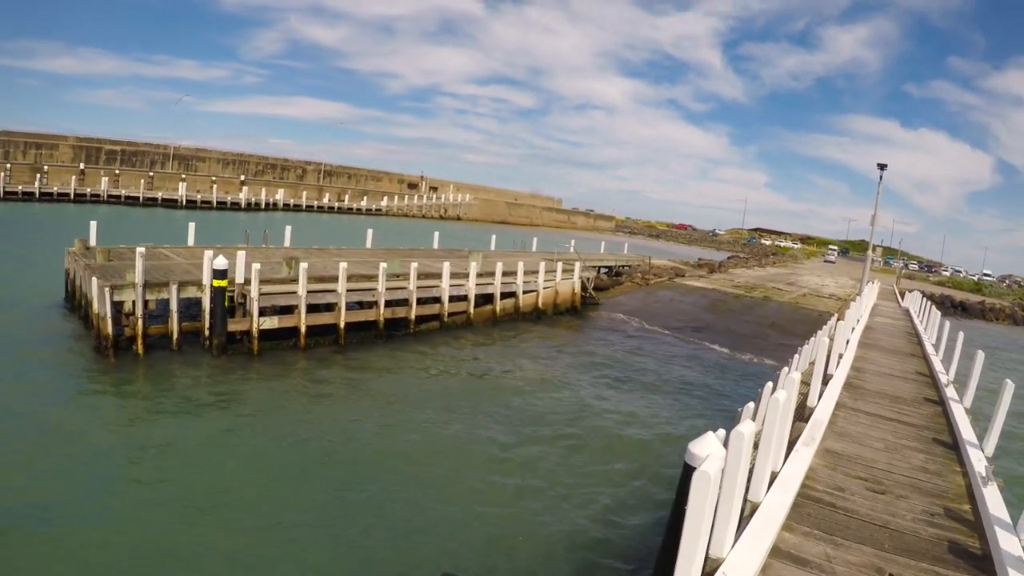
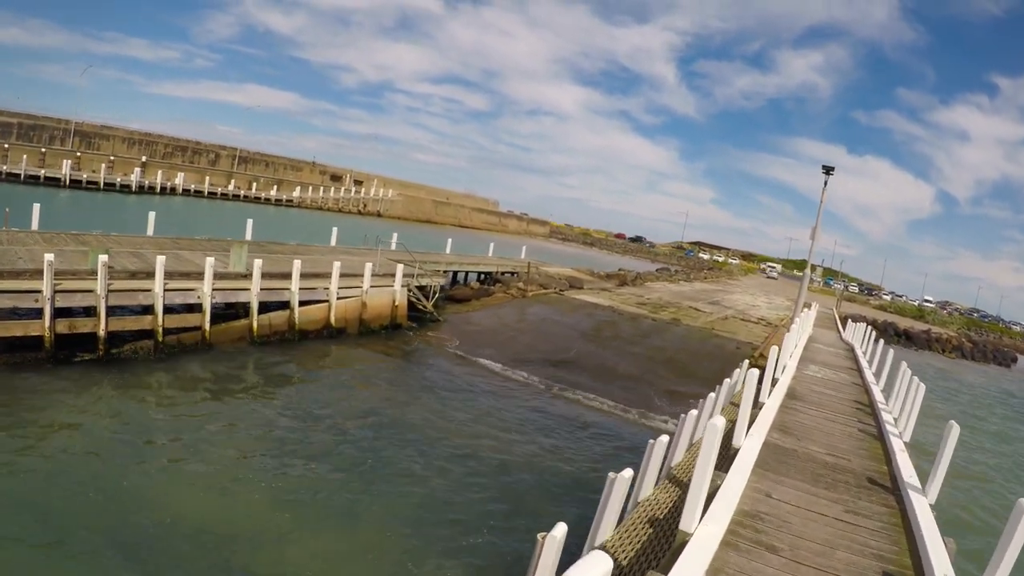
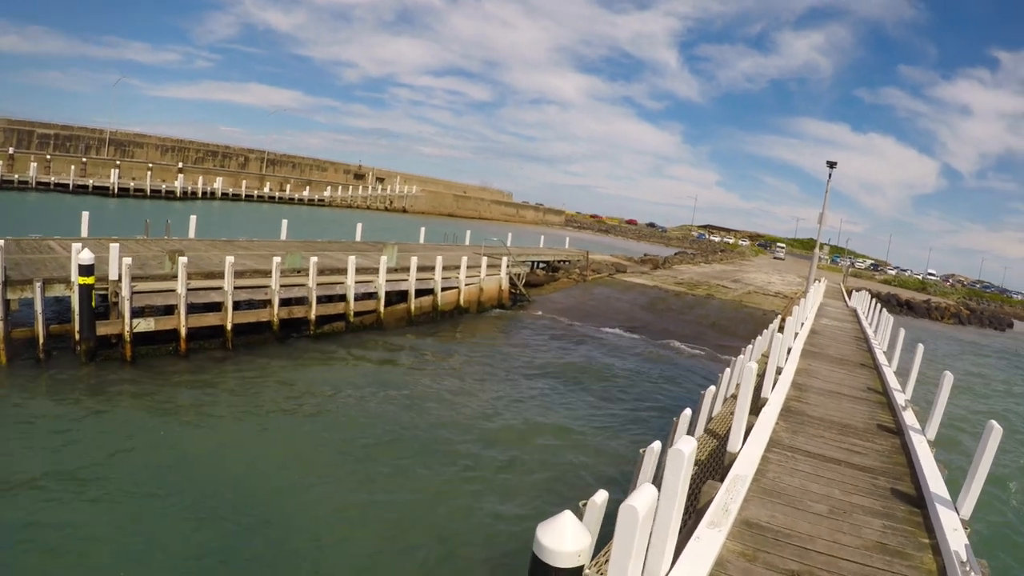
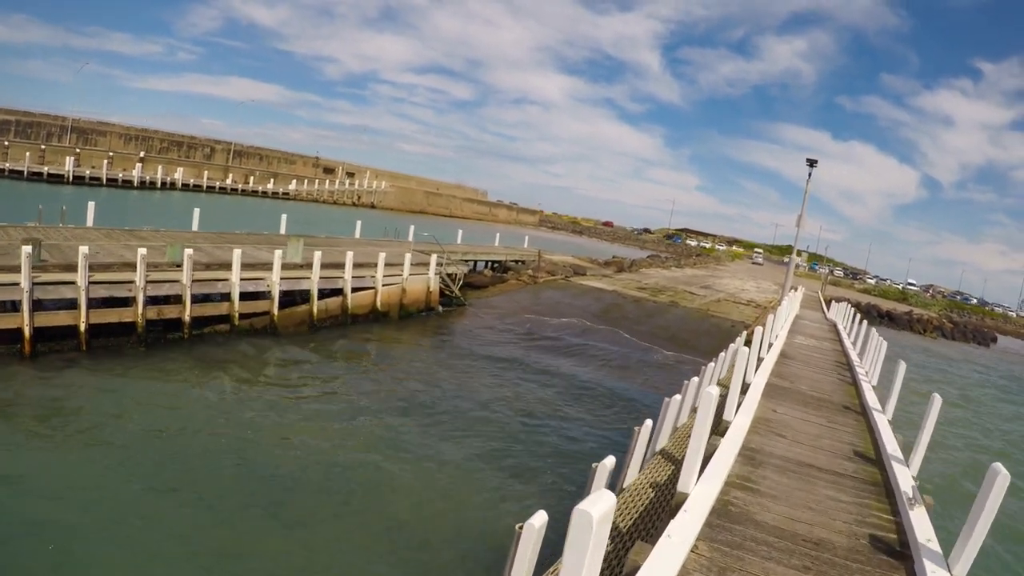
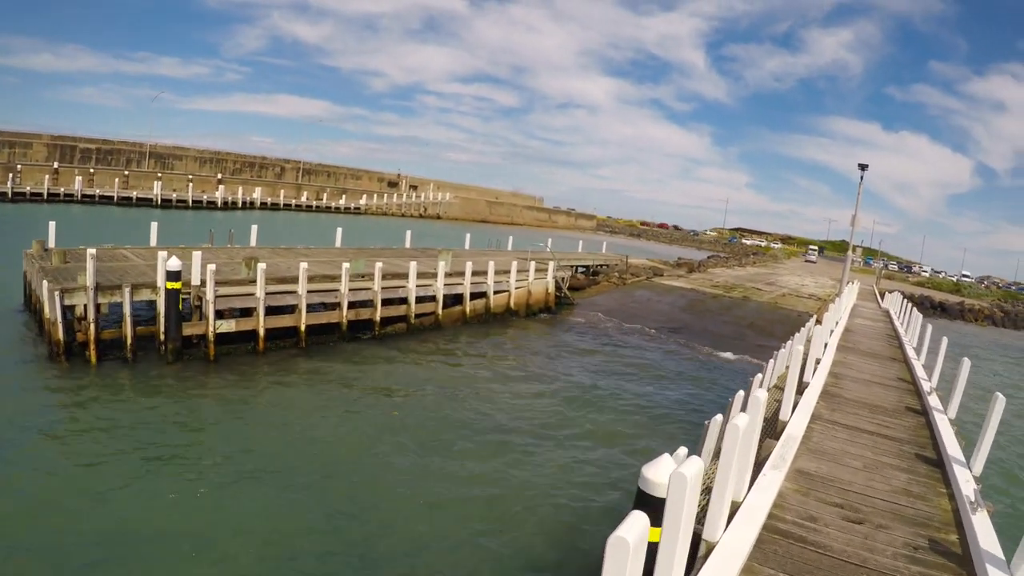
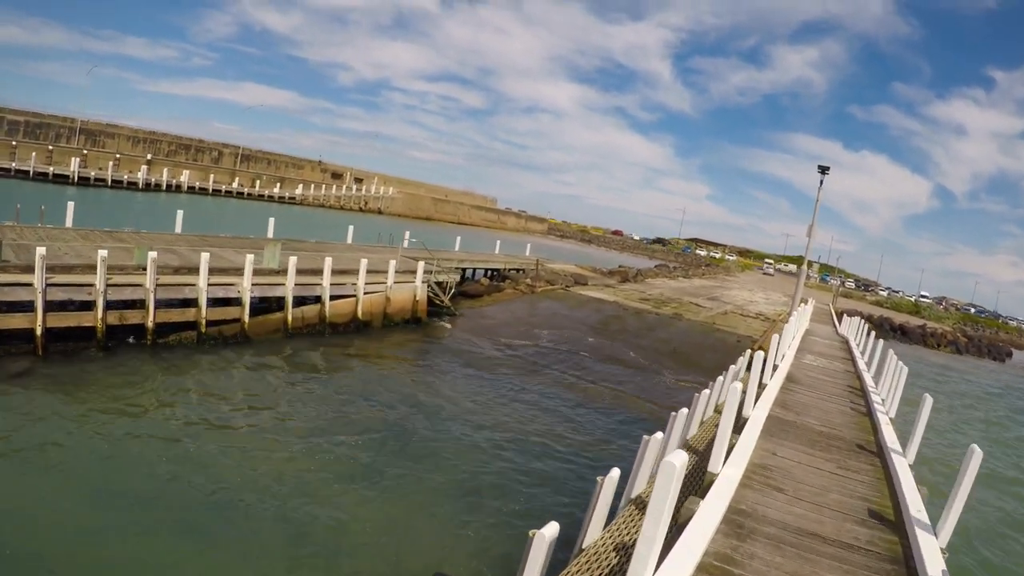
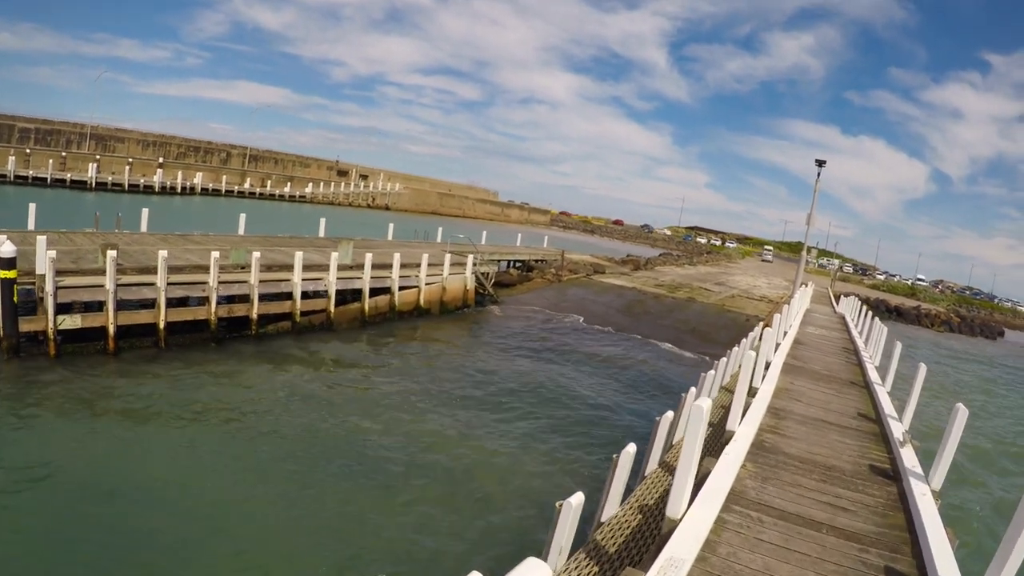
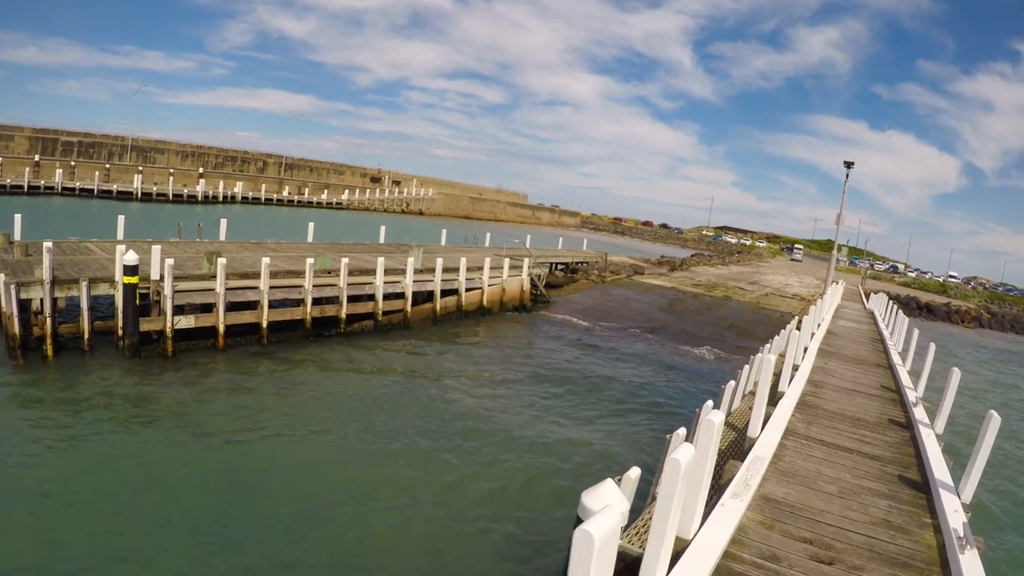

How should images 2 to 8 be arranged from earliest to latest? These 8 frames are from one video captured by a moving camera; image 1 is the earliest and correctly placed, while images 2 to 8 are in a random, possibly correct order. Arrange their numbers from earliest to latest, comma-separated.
5, 8, 3, 7, 4, 6, 2
